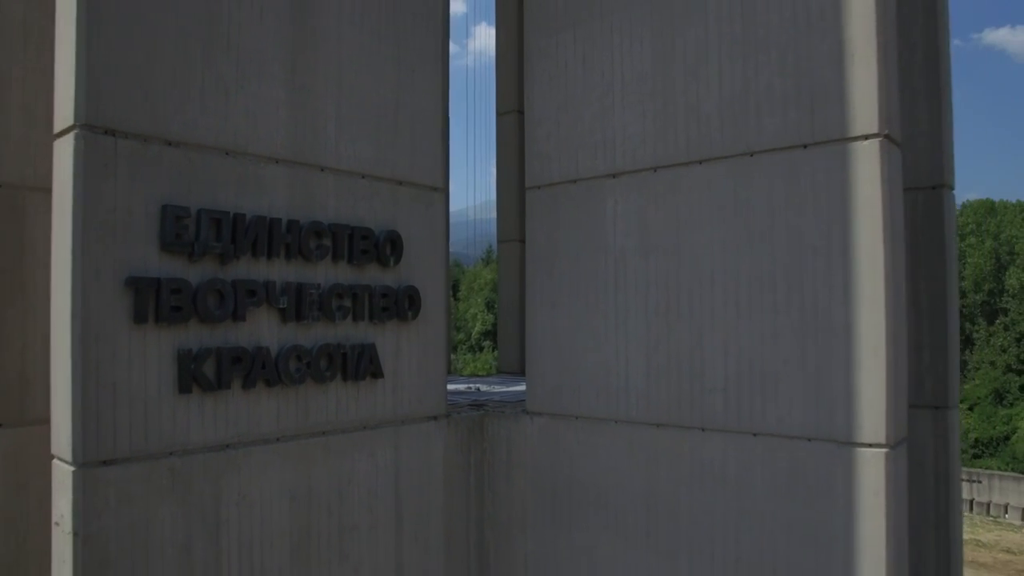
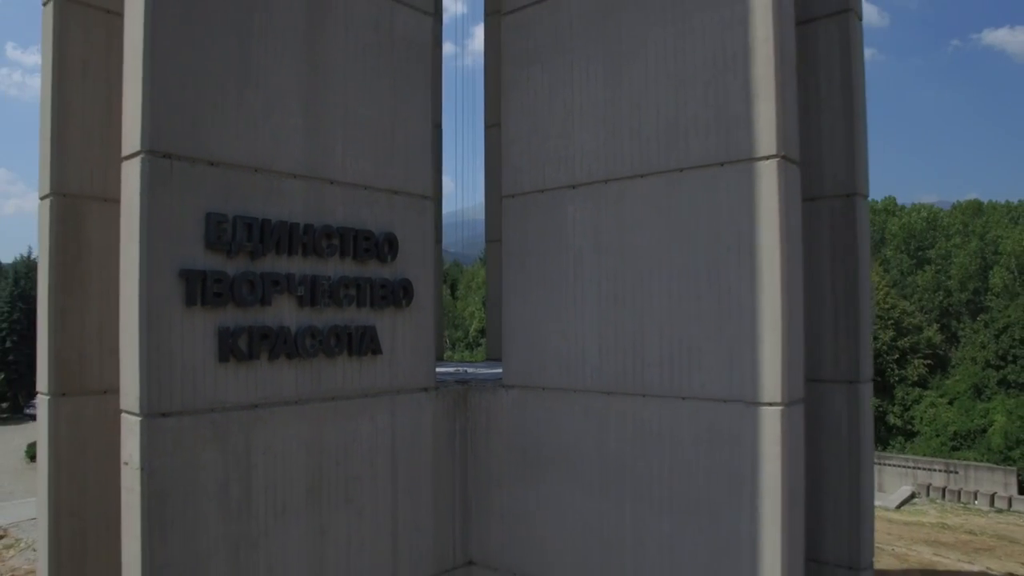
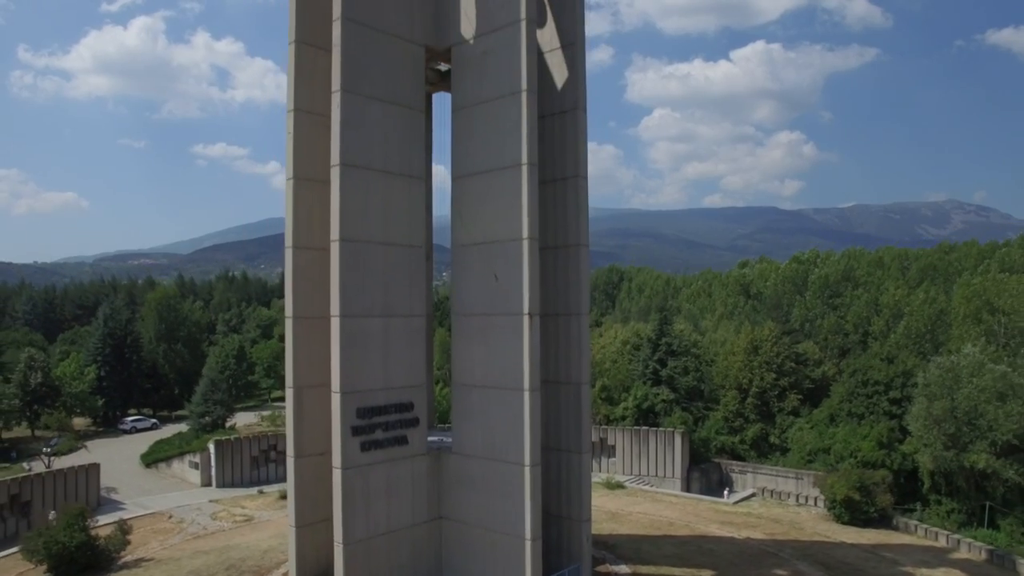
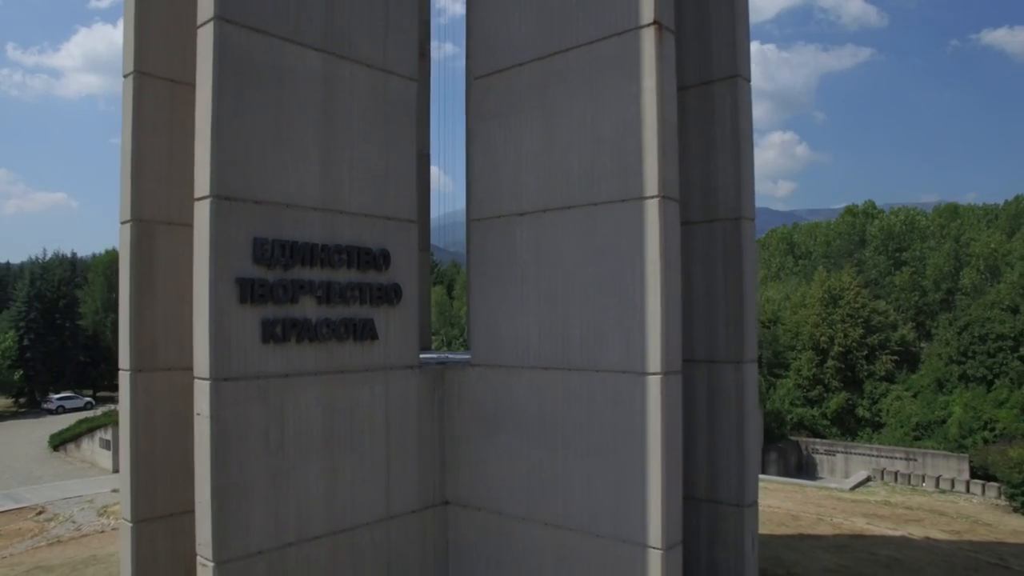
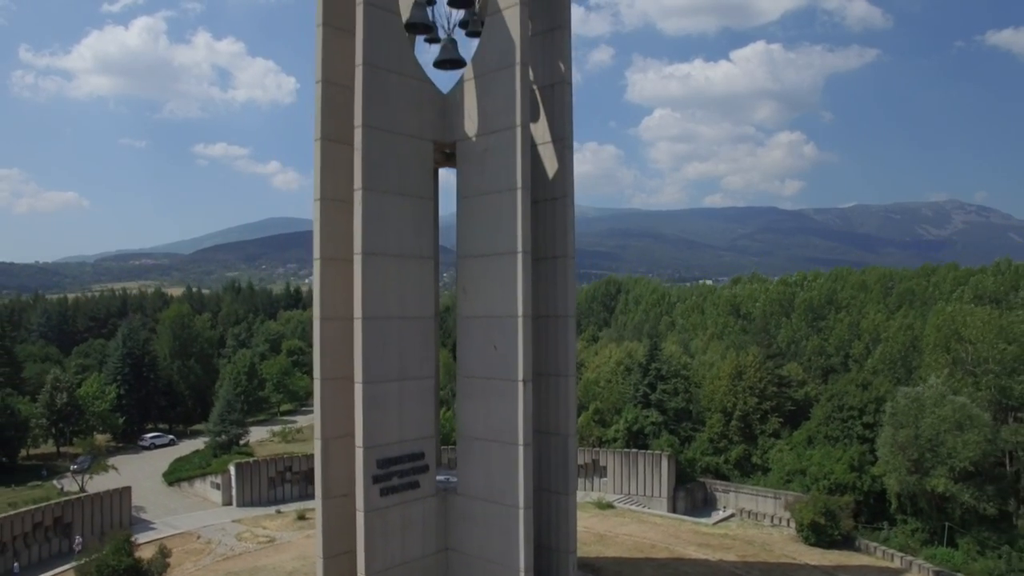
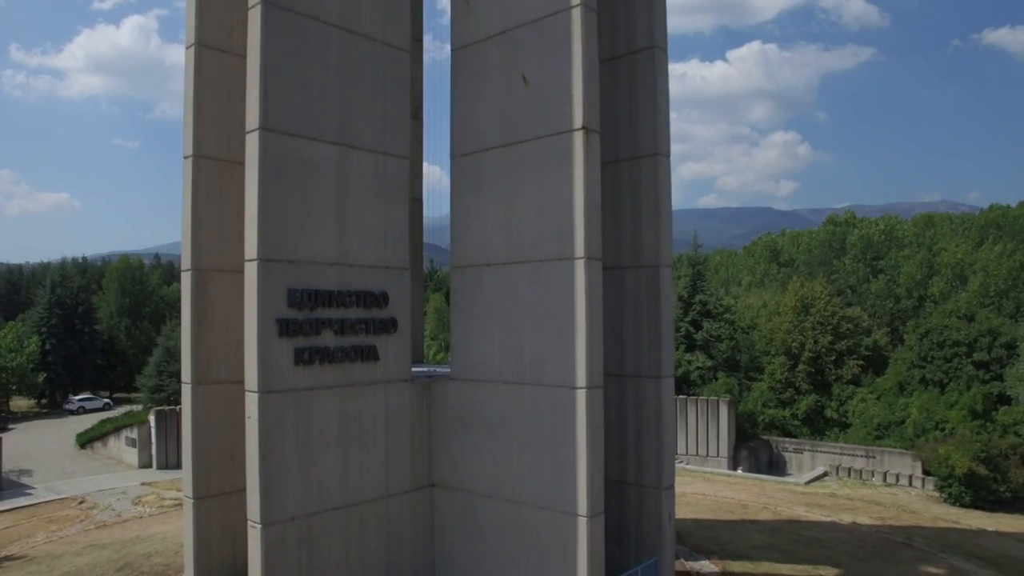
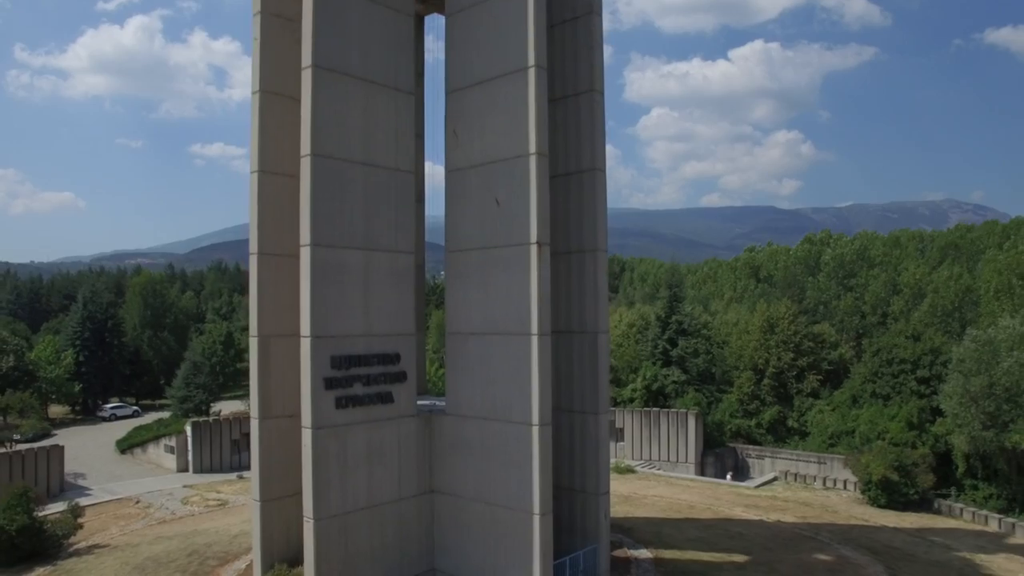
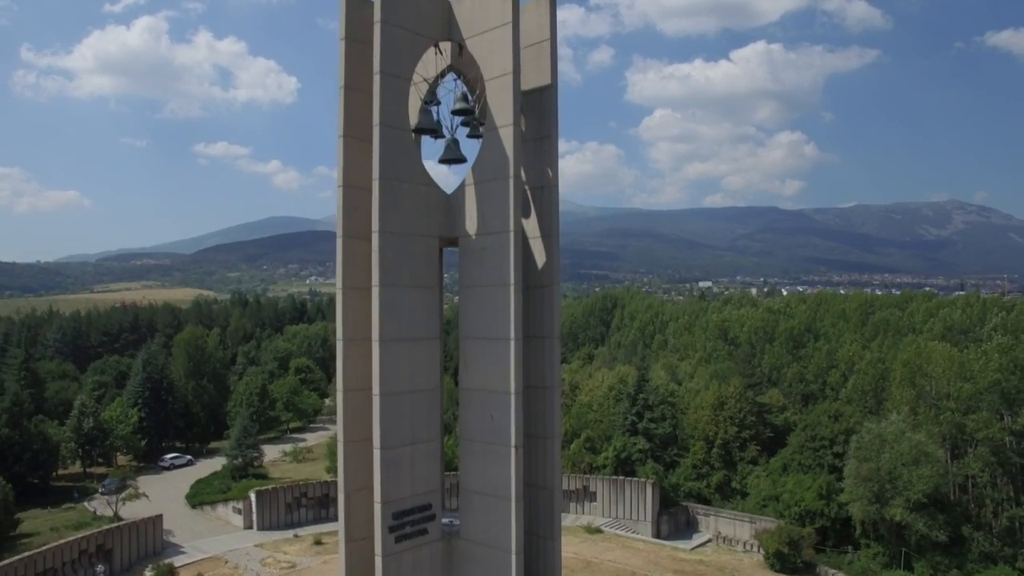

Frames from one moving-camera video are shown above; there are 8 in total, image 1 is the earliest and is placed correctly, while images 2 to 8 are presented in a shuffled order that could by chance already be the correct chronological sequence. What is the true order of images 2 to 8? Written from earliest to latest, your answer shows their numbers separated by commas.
2, 4, 6, 7, 3, 5, 8
